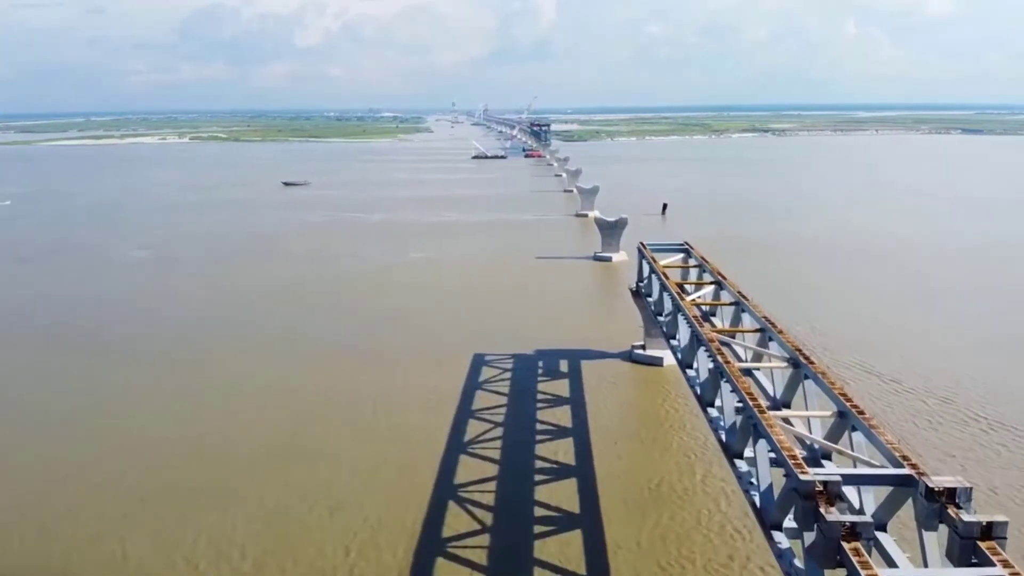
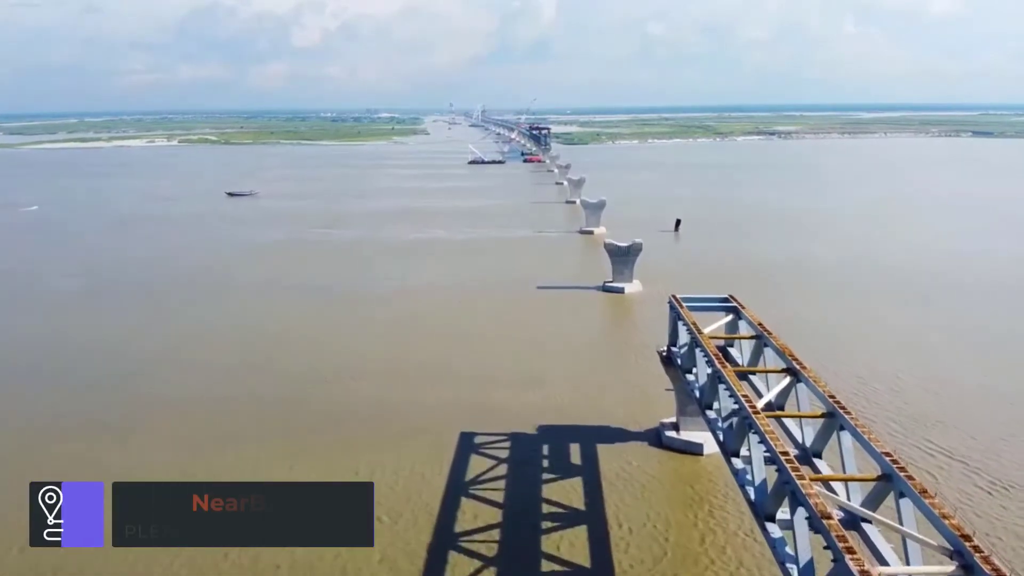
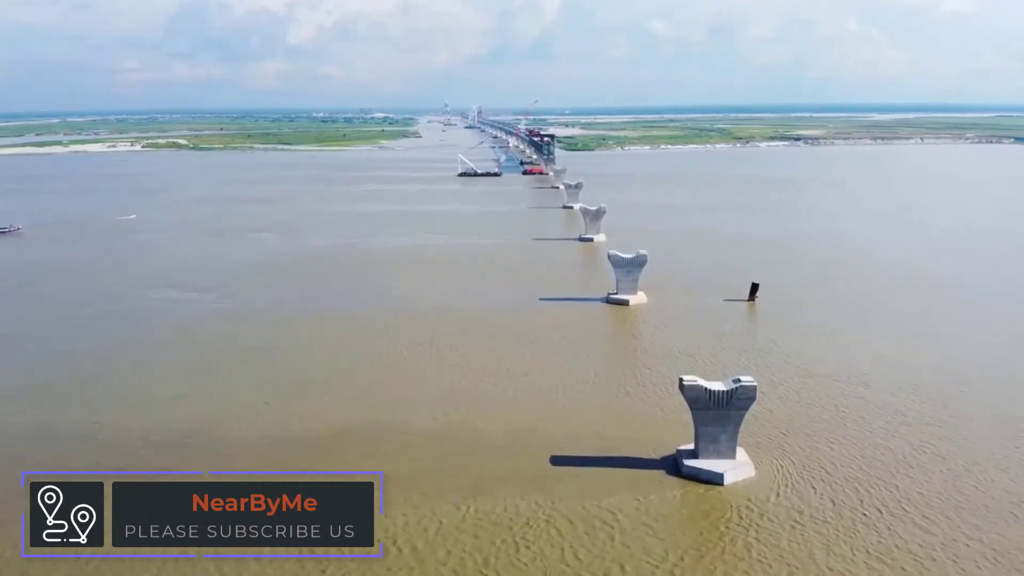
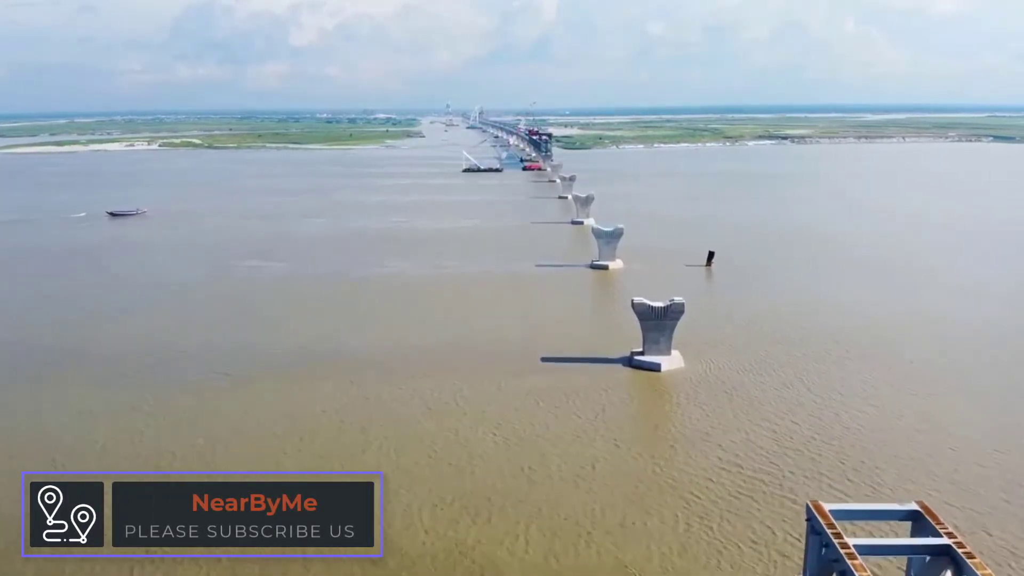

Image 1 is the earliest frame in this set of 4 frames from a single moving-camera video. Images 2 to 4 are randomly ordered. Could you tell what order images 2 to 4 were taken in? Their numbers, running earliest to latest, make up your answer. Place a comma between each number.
2, 4, 3
